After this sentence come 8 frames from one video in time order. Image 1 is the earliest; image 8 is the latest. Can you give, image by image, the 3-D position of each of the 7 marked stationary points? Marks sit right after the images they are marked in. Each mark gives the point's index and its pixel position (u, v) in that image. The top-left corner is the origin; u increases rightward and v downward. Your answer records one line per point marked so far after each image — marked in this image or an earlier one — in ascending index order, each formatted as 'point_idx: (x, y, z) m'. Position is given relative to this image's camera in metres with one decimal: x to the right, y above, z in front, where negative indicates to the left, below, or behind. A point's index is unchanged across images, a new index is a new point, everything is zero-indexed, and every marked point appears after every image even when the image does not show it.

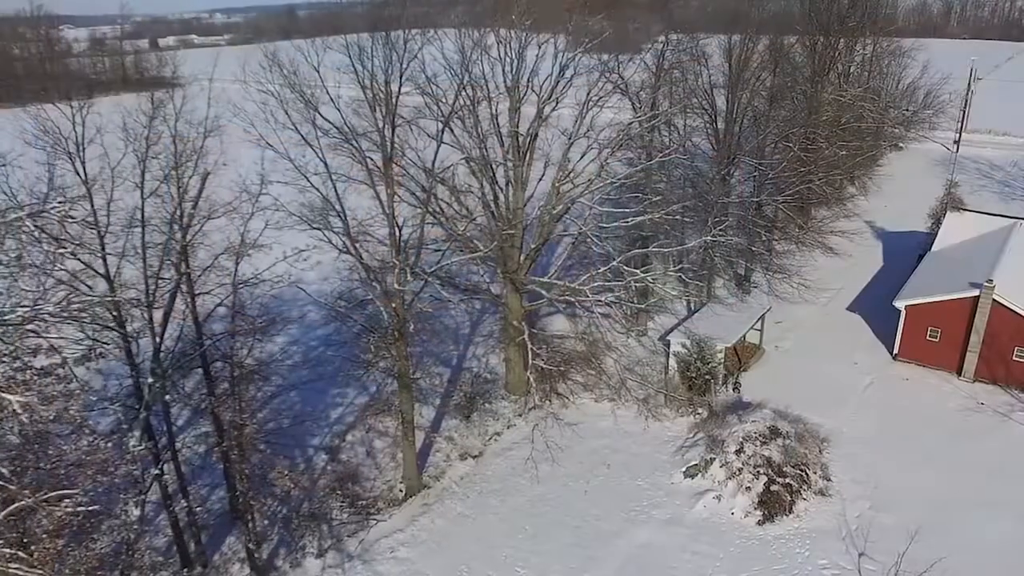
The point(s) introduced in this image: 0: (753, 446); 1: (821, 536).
0: (+5.7, -3.8, +18.7) m
1: (+6.8, -5.4, +17.1) m
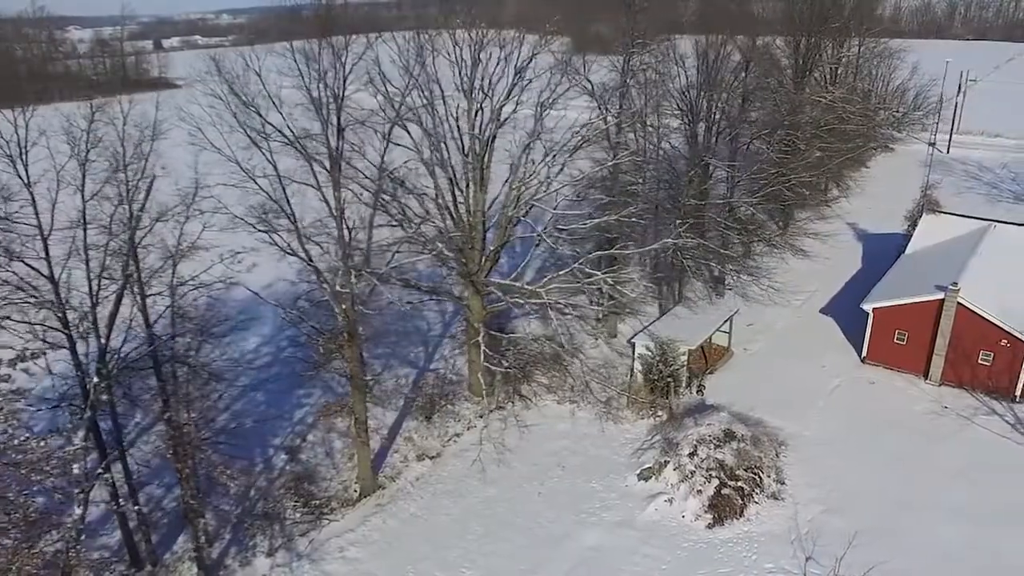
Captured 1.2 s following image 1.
0: (+4.6, -3.9, +18.7) m
1: (+5.6, -5.5, +17.1) m
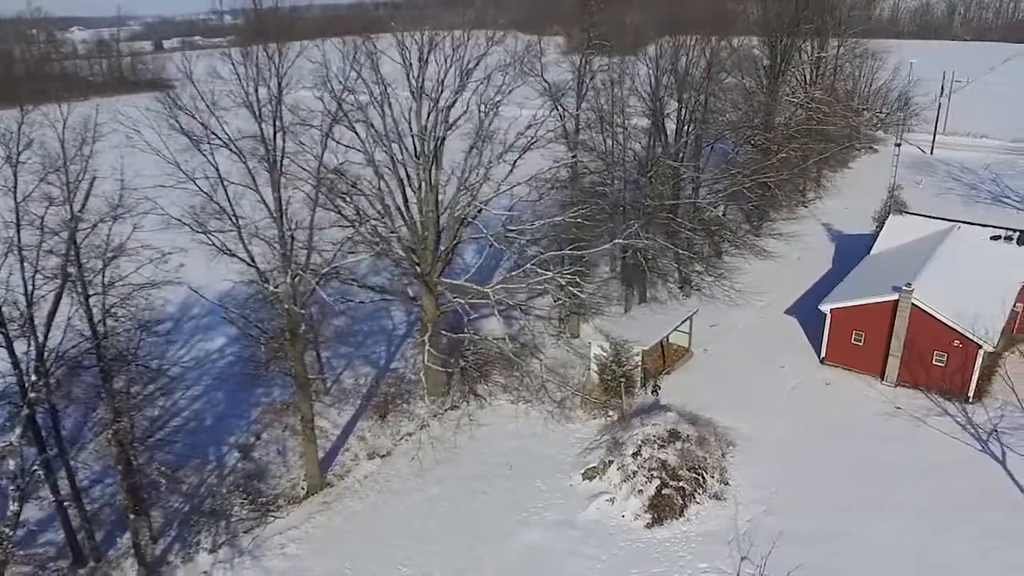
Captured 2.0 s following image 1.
0: (+3.3, -3.9, +18.8) m
1: (+4.3, -5.5, +17.1) m
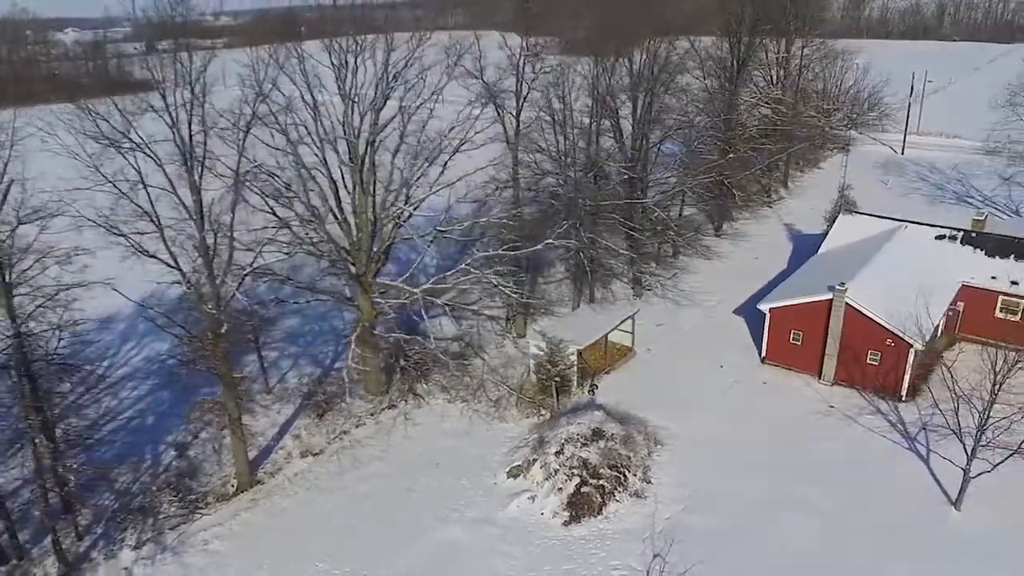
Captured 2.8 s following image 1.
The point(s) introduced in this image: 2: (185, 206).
0: (+1.4, -3.9, +18.9) m
1: (+2.4, -5.5, +17.3) m
2: (-7.1, +1.8, +17.0) m
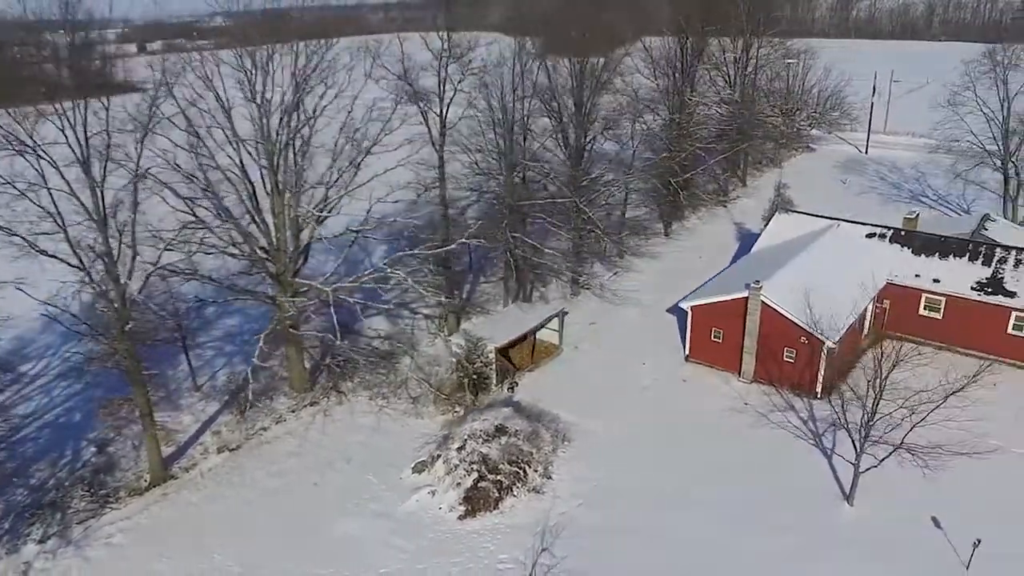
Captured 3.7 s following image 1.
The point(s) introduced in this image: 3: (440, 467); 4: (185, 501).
0: (-0.9, -3.8, +19.2) m
1: (0.0, -5.5, +17.6) m
2: (-9.5, +1.8, +17.3) m
3: (-1.8, -4.4, +19.2) m
4: (-8.1, -5.3, +19.3) m
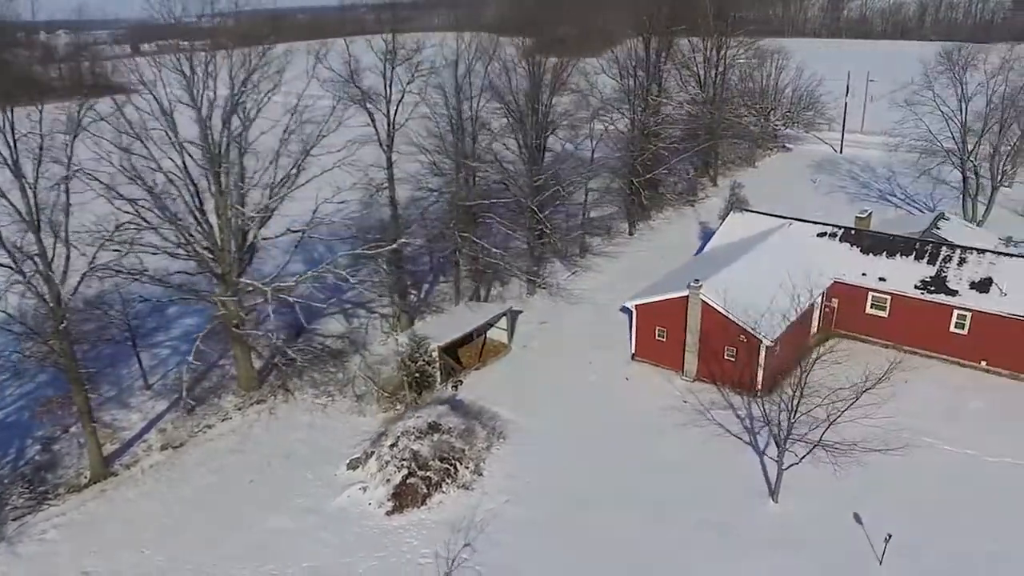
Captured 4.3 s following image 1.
0: (-2.6, -3.8, +19.4) m
1: (-1.7, -5.4, +17.8) m
2: (-11.2, +1.8, +17.5) m
3: (-3.4, -4.4, +19.4) m
4: (-9.8, -5.3, +19.5) m
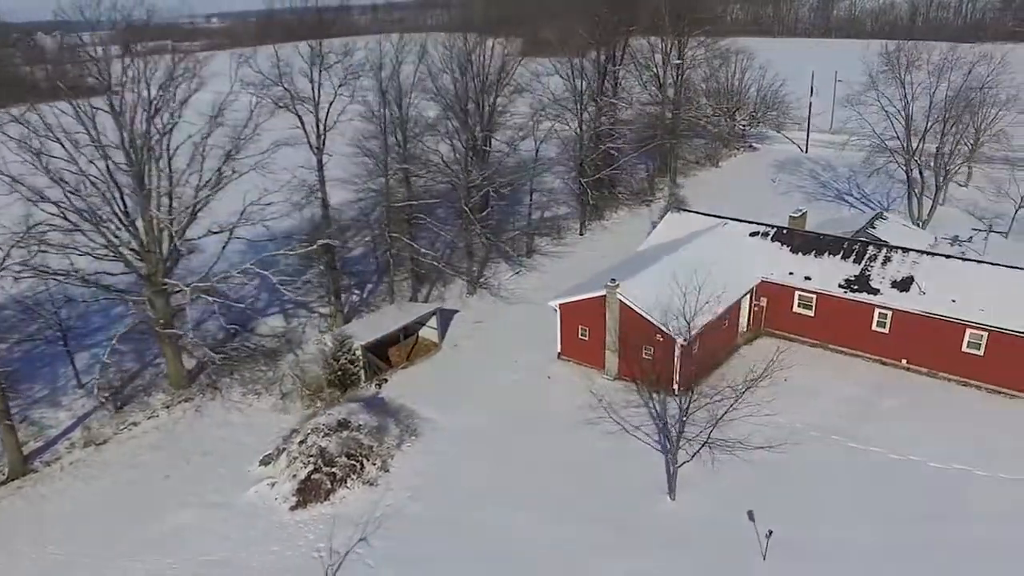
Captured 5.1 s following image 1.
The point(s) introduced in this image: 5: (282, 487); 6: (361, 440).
0: (-4.9, -3.8, +19.7) m
1: (-4.0, -5.4, +18.0) m
2: (-13.6, +1.8, +17.9) m
3: (-5.8, -4.3, +19.7) m
4: (-12.1, -5.3, +19.8) m
5: (-5.6, -4.9, +19.0) m
6: (-3.8, -3.9, +19.8) m
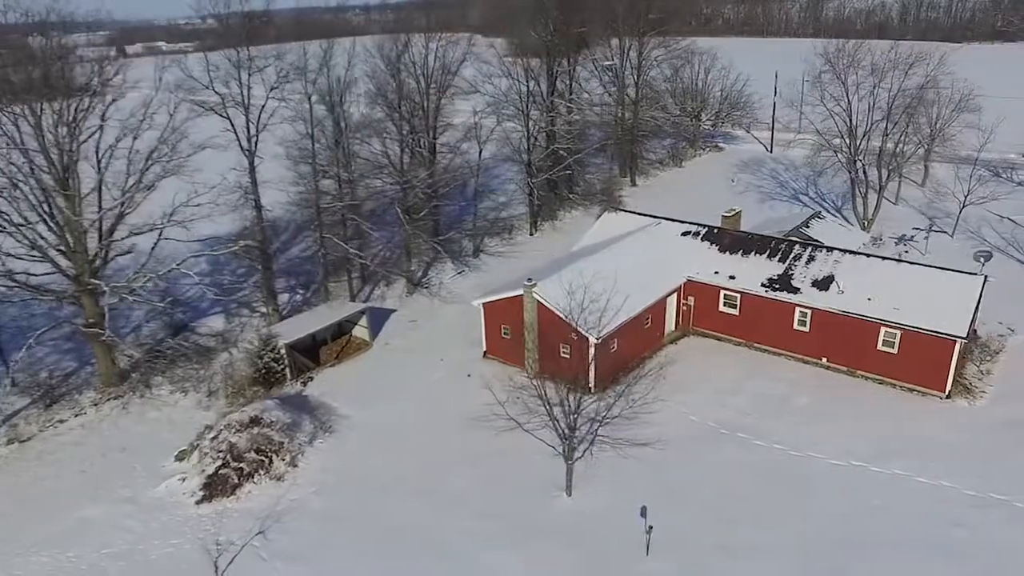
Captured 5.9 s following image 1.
0: (-7.3, -3.8, +20.0) m
1: (-6.4, -5.4, +18.4) m
2: (-16.0, +1.8, +18.3) m
3: (-8.2, -4.3, +20.0) m
4: (-14.5, -5.3, +20.2) m
5: (-8.0, -4.9, +19.4) m
6: (-6.2, -3.9, +20.1) m
